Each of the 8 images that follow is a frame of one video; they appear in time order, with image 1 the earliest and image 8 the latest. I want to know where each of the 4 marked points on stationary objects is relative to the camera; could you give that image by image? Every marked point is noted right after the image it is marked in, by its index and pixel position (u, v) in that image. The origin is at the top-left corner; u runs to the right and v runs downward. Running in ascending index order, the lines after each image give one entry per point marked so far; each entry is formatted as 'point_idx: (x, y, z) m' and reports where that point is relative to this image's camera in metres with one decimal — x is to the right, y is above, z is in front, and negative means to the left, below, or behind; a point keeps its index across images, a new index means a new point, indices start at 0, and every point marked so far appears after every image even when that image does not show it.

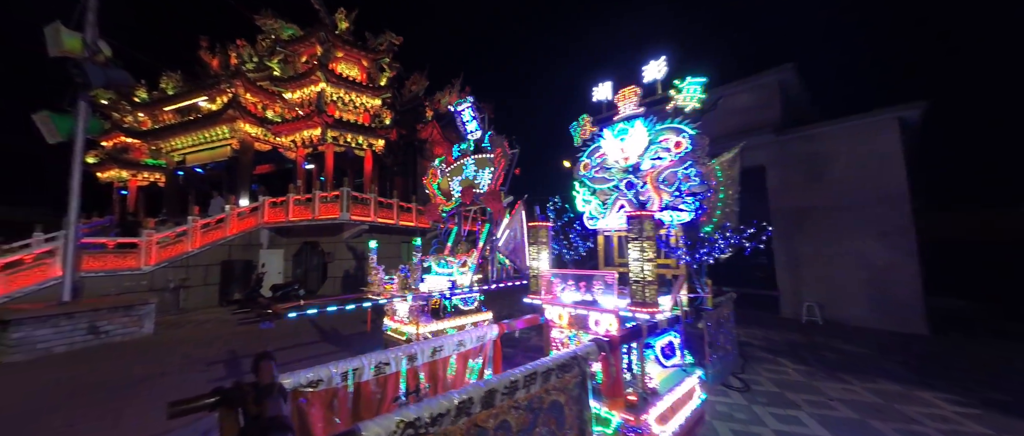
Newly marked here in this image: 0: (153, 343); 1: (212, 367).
0: (-7.4, -2.6, +6.8) m
1: (-5.0, -2.4, +5.4) m
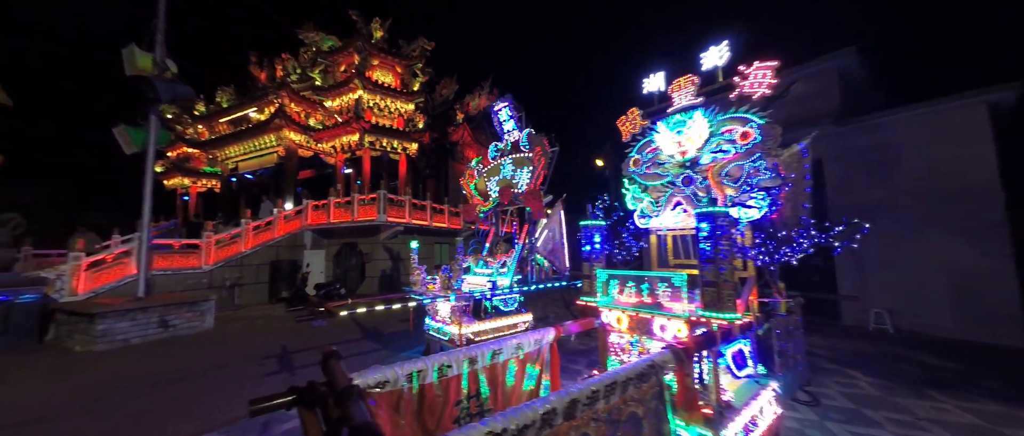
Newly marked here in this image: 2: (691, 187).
0: (-6.6, -2.6, +7.3) m
1: (-4.3, -2.5, +5.7) m
2: (+1.7, +0.3, +3.0) m
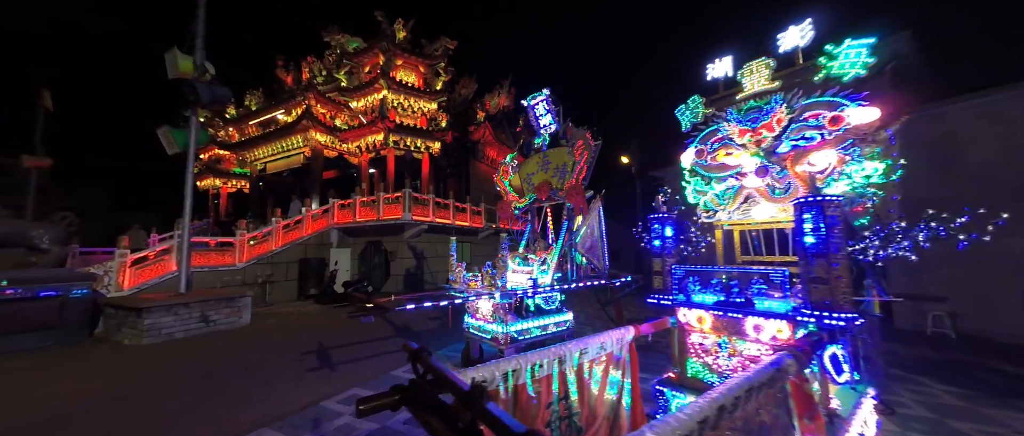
0: (-5.9, -2.6, +7.4) m
1: (-3.6, -2.4, +5.7) m
2: (+2.2, +0.3, +2.8) m
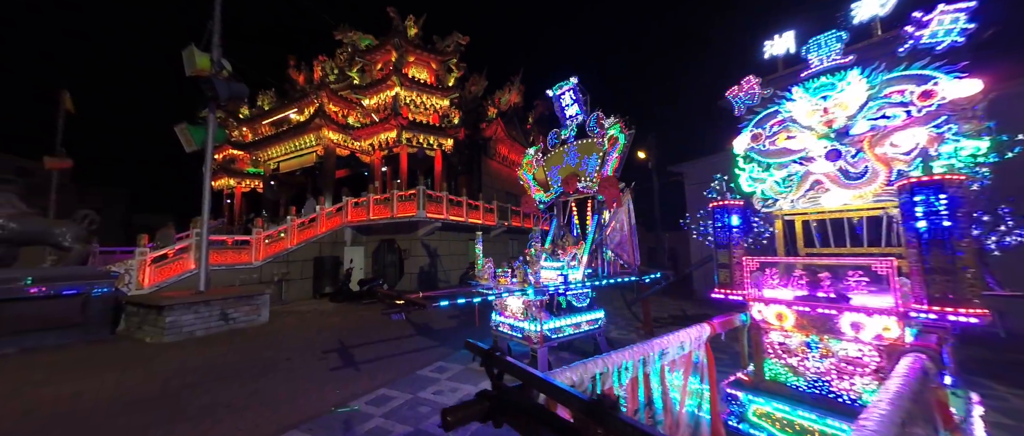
0: (-5.4, -2.5, +7.3) m
1: (-3.2, -2.4, +5.6) m
2: (+2.6, +0.4, +2.6) m
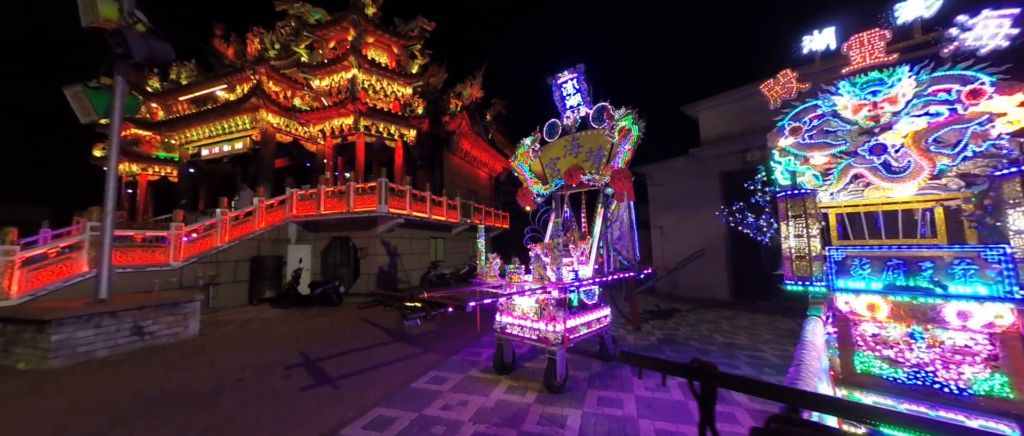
0: (-5.7, -2.4, +6.0) m
1: (-3.2, -2.2, +4.7) m
2: (+3.0, +0.5, +2.7) m
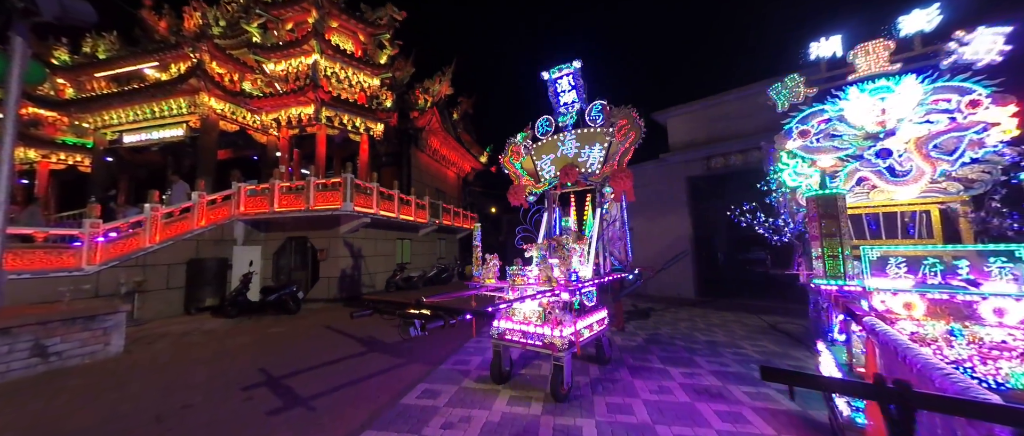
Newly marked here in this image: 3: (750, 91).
0: (-5.8, -2.3, +5.1) m
1: (-3.2, -2.2, +4.1) m
2: (+3.2, +0.5, +2.8) m
3: (+7.4, +4.0, +10.2) m
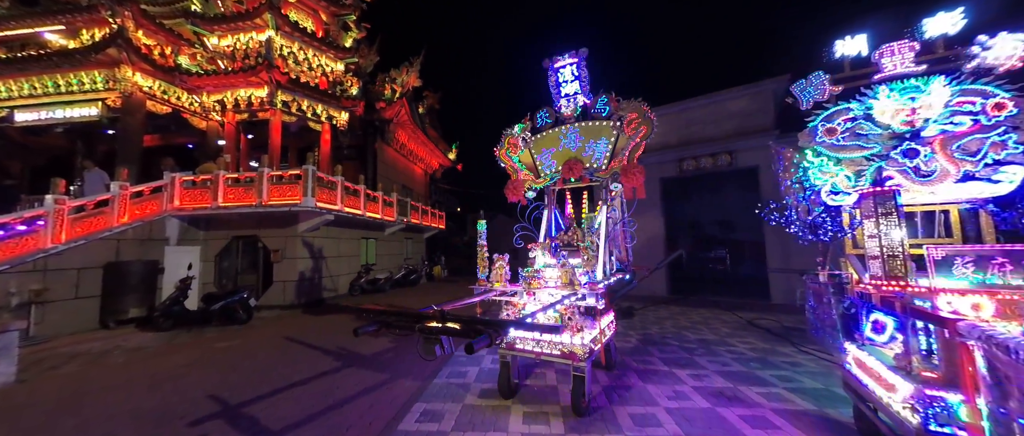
0: (-5.8, -2.2, +4.0) m
1: (-3.1, -2.1, +3.3) m
2: (+3.5, +0.5, +2.8) m
3: (+6.8, +3.9, +10.7) m
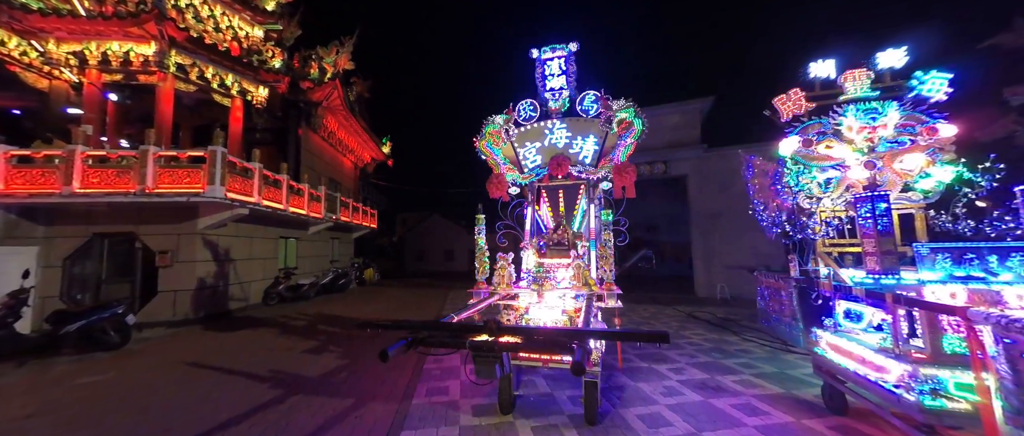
0: (-5.7, -2.0, +2.3) m
1: (-2.9, -2.0, +2.3) m
2: (+3.6, +0.5, +3.3) m
3: (+5.1, +3.8, +11.7) m
